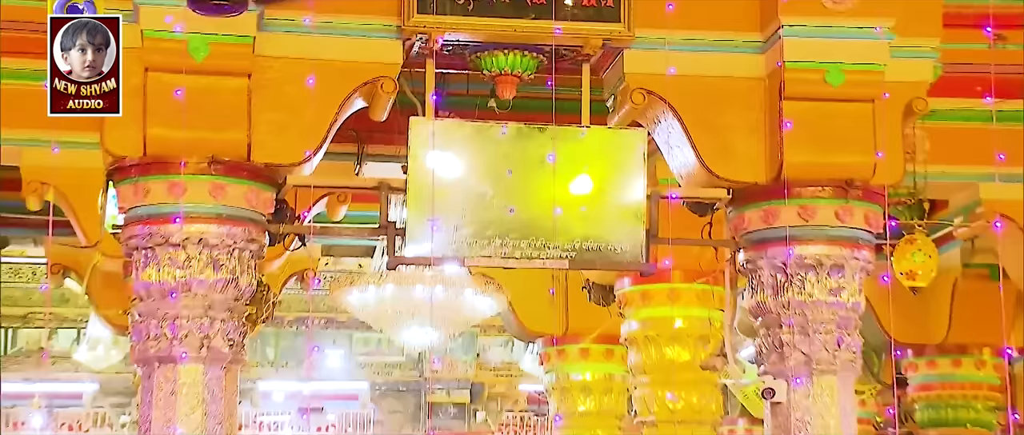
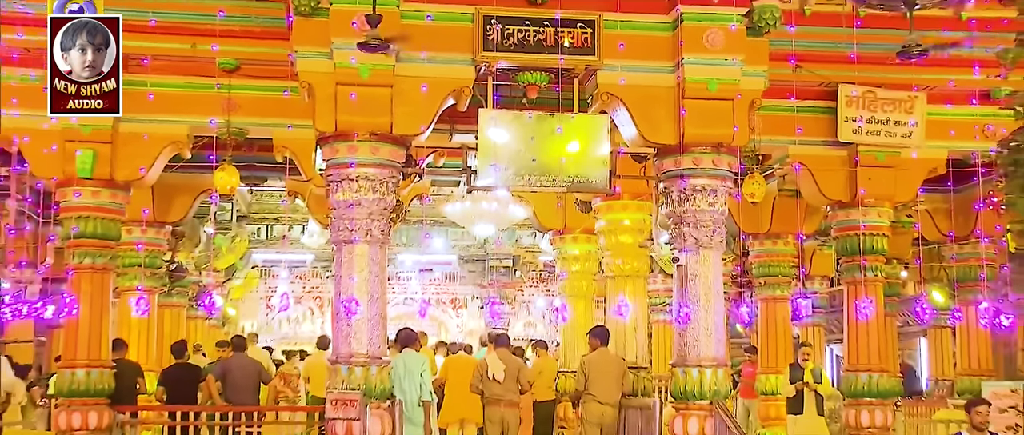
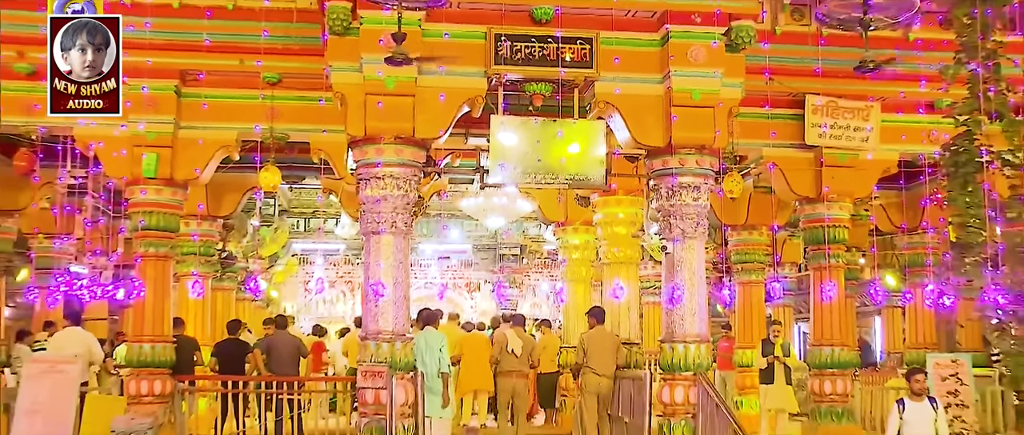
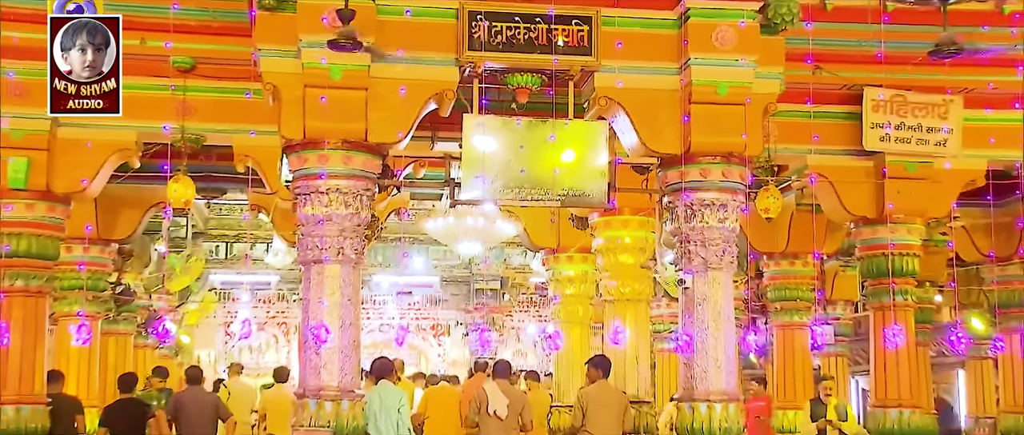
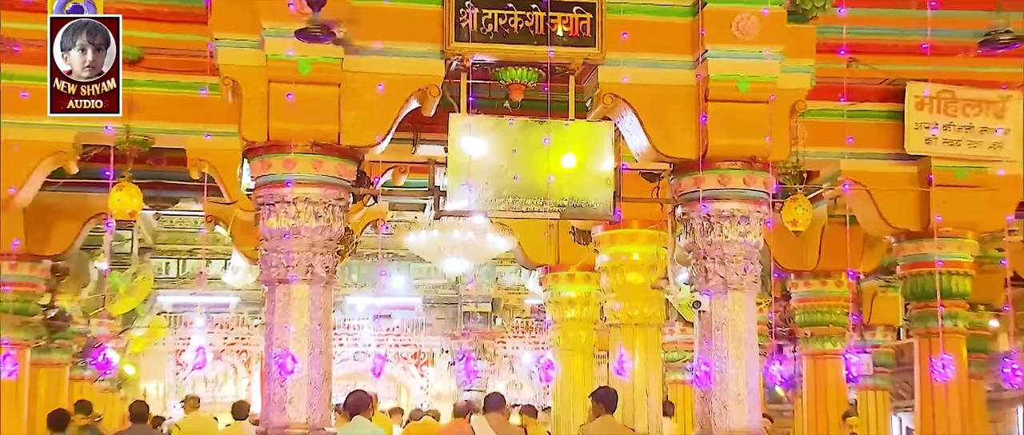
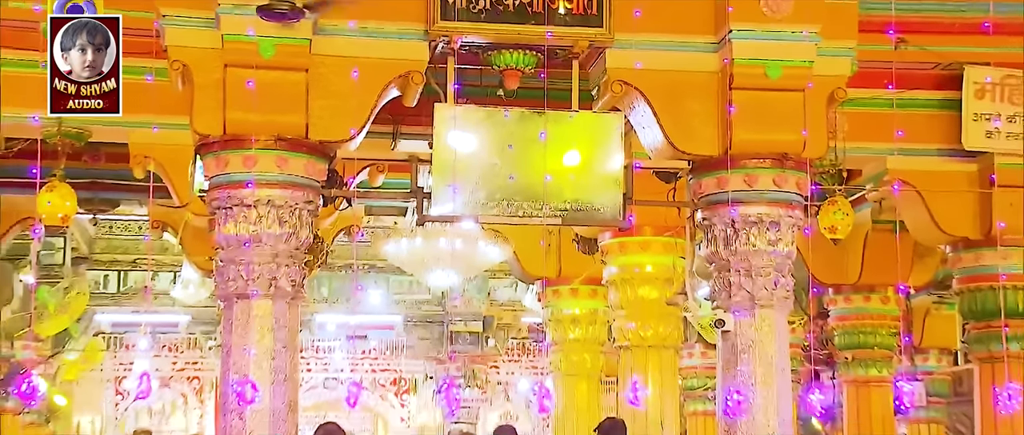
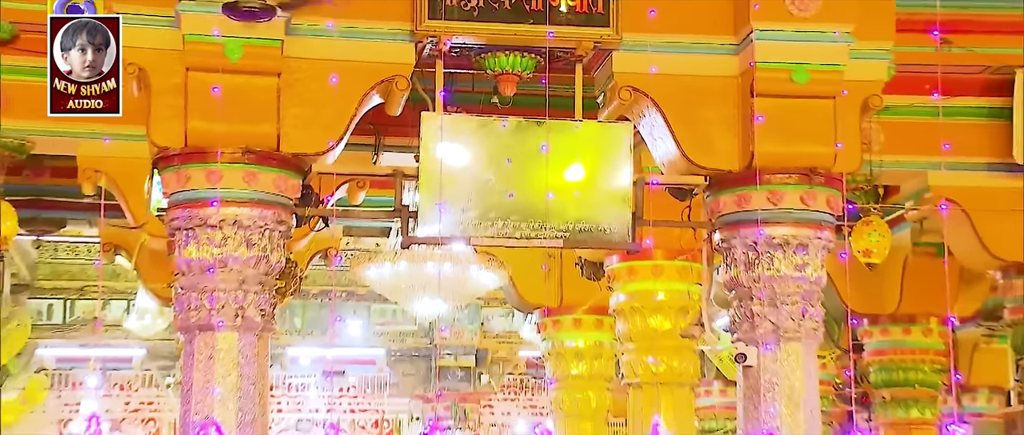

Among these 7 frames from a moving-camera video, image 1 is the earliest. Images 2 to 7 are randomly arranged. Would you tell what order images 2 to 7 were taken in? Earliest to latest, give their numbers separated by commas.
7, 6, 5, 4, 2, 3
